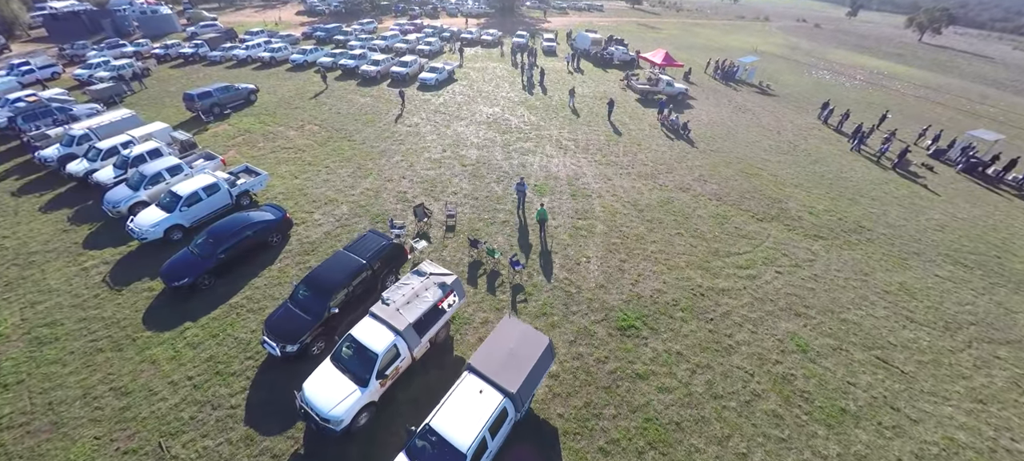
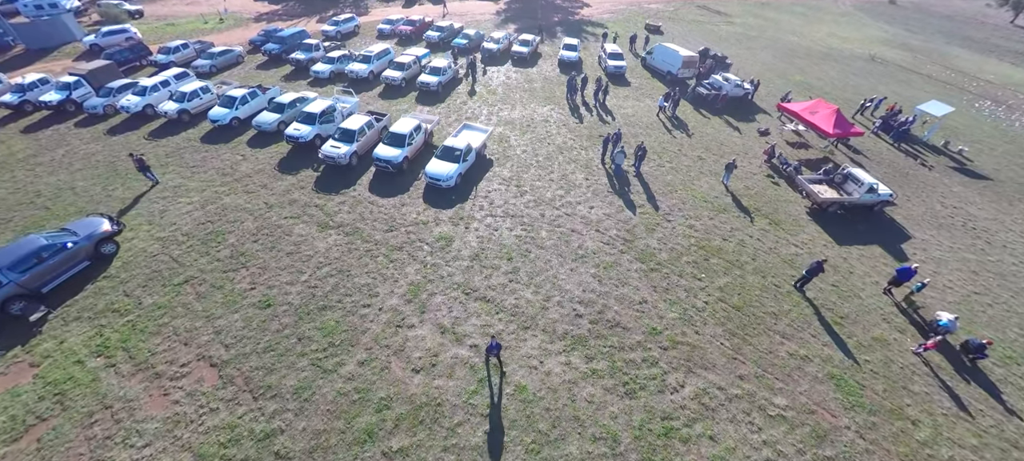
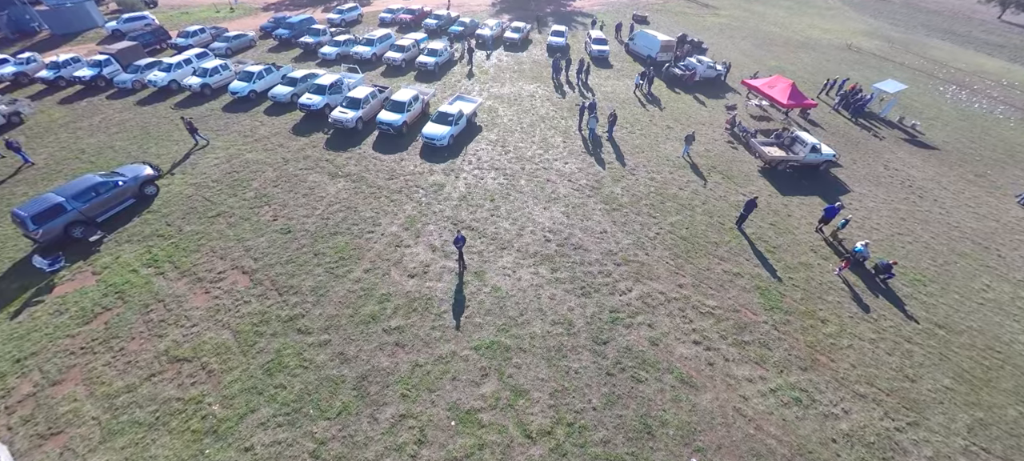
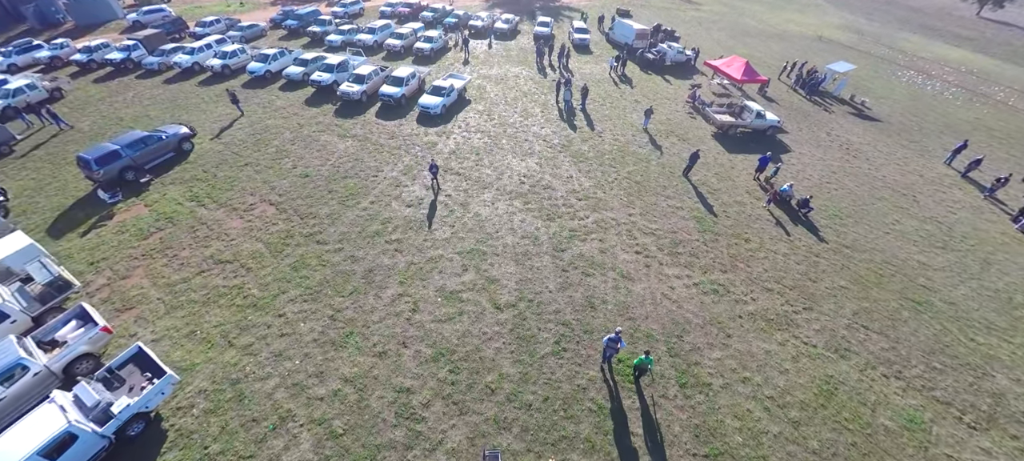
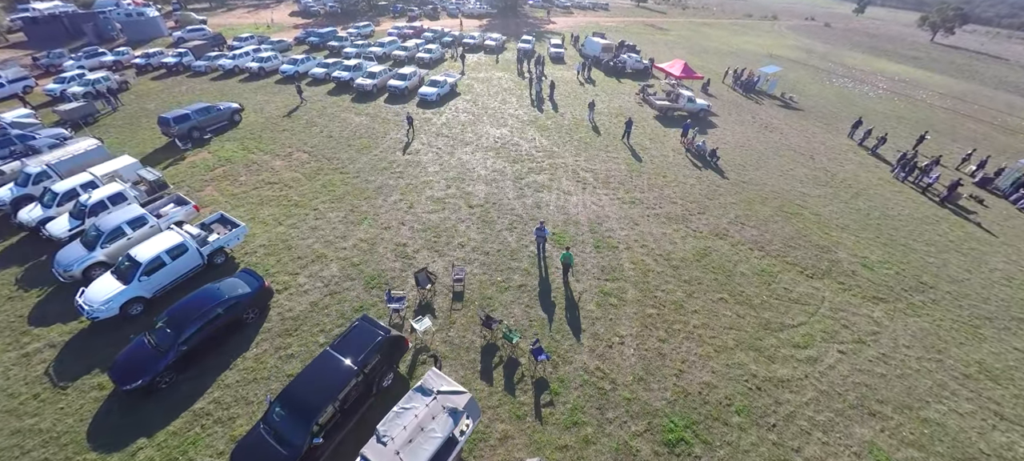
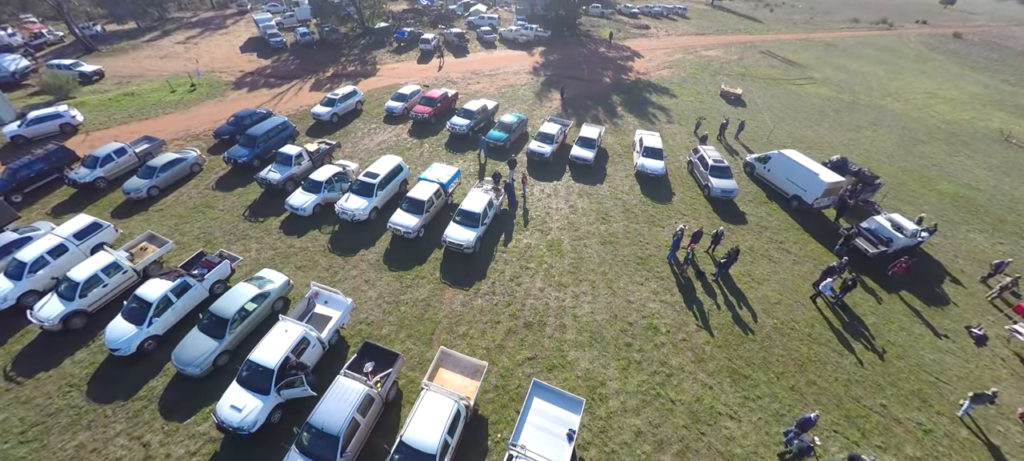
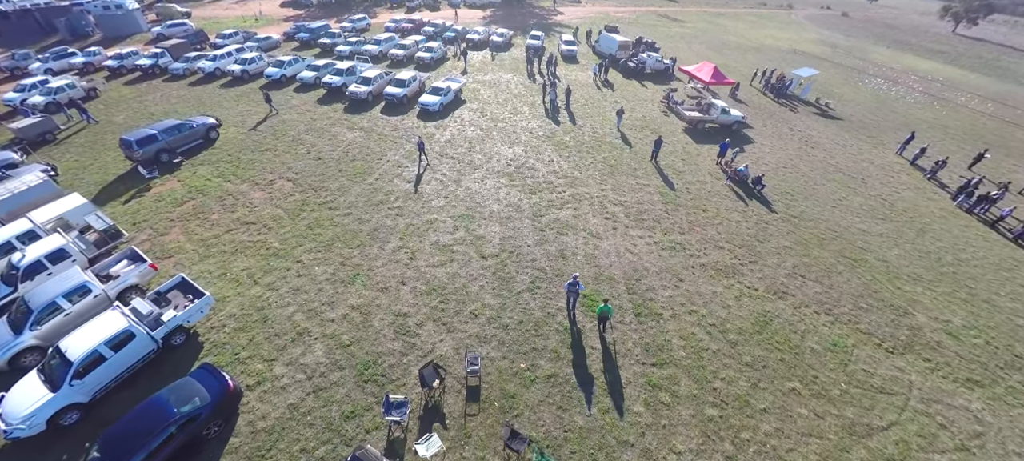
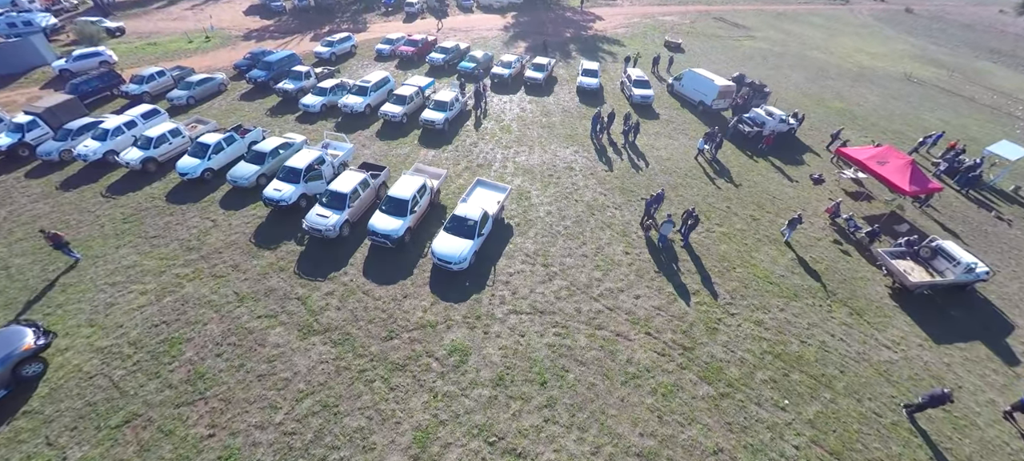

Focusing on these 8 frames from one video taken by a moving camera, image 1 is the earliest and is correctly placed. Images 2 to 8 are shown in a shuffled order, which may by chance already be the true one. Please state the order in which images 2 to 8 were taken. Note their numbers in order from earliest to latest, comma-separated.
5, 7, 4, 3, 2, 8, 6
